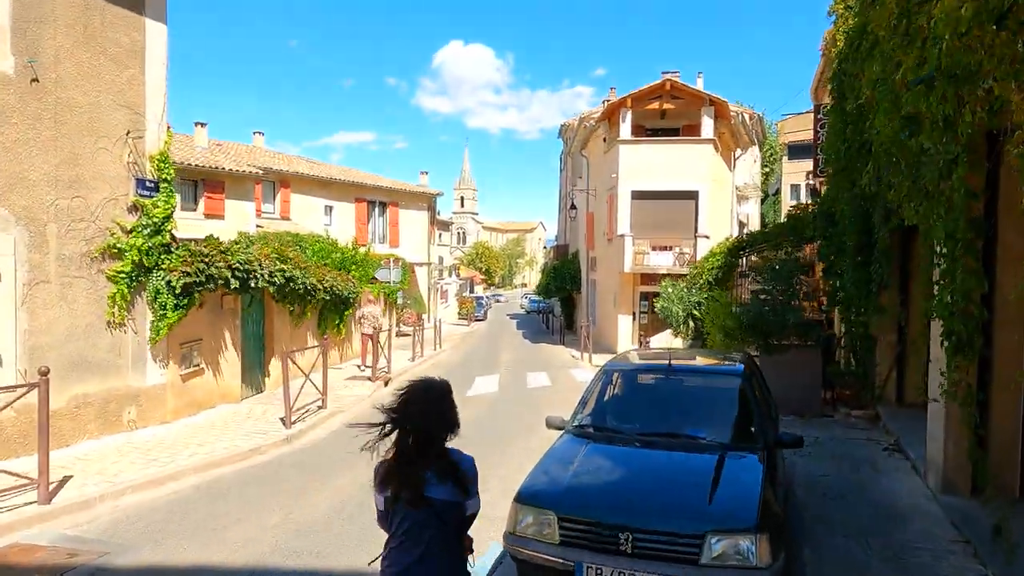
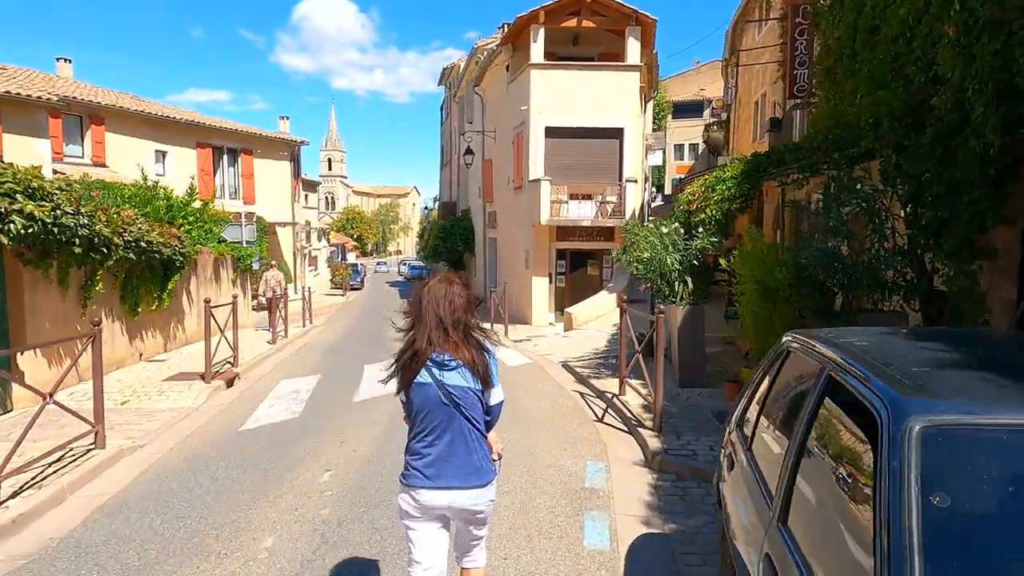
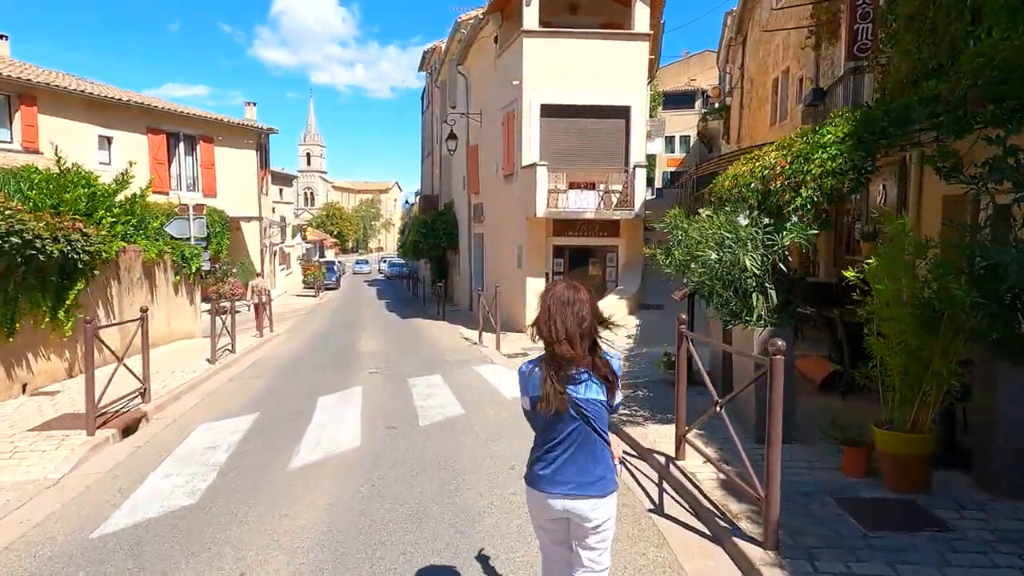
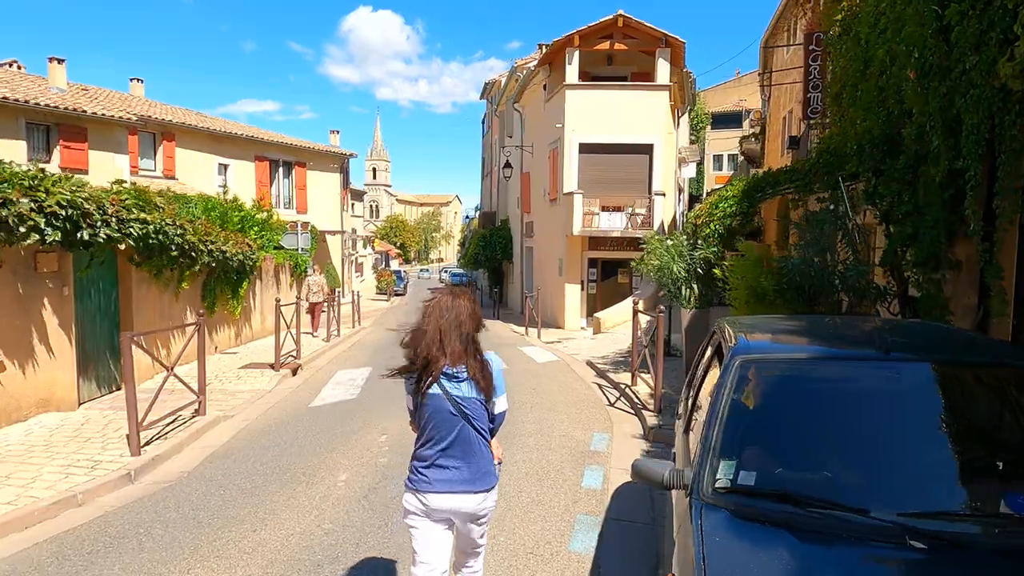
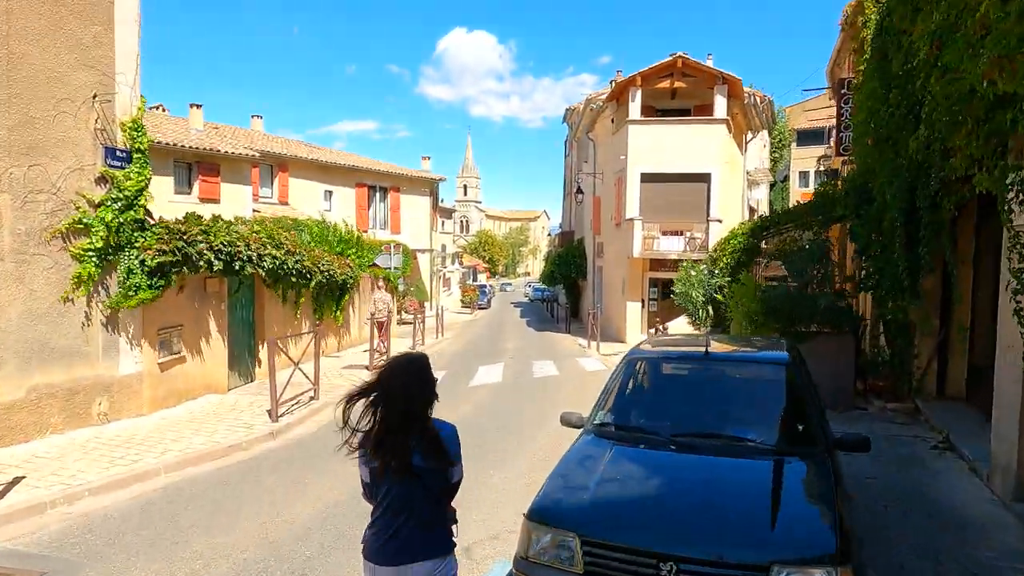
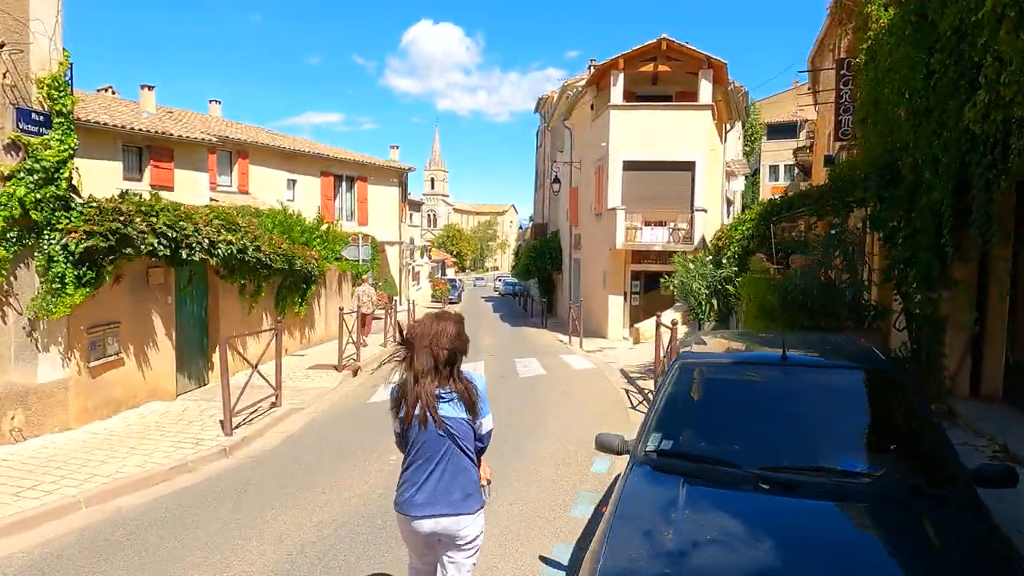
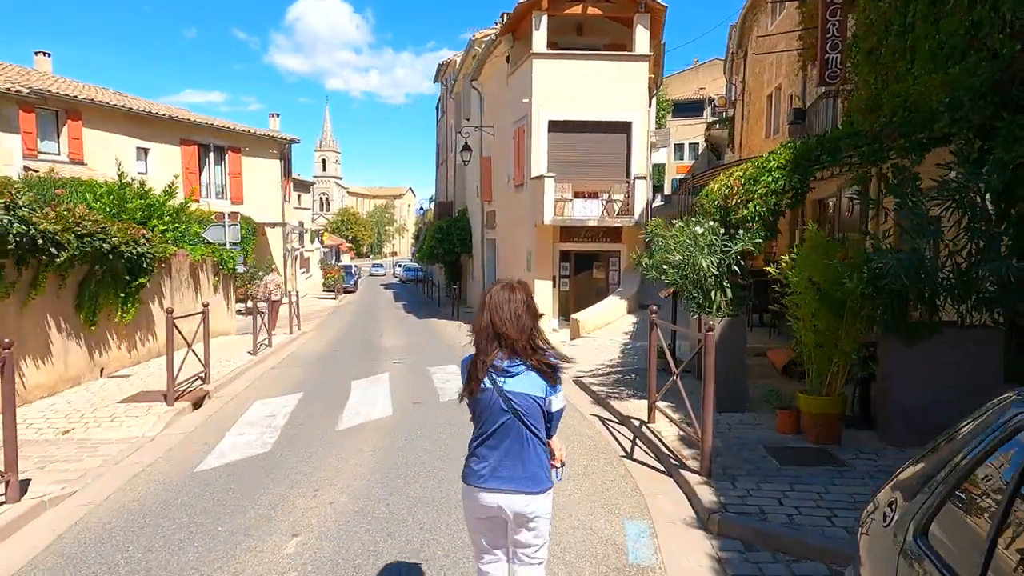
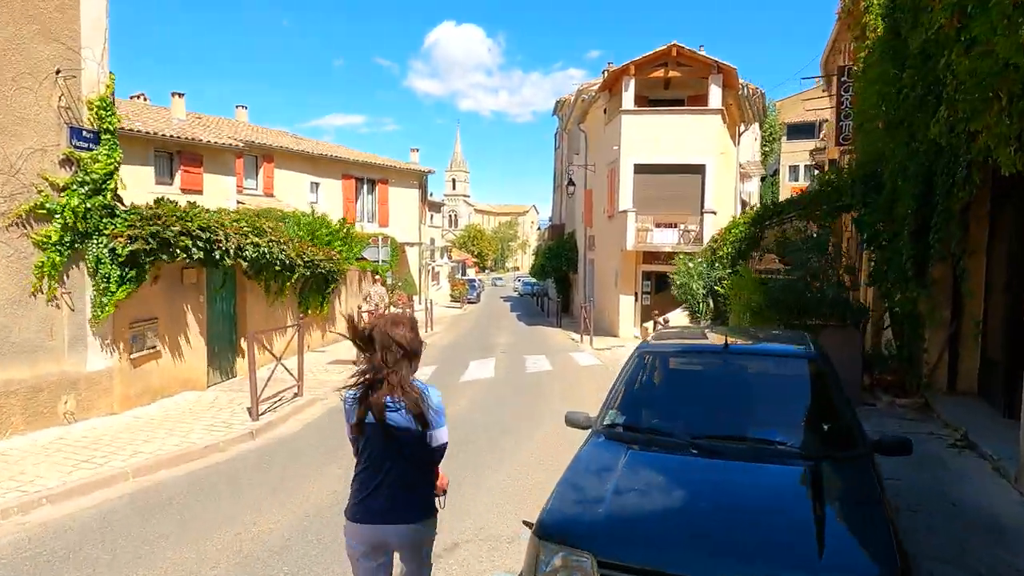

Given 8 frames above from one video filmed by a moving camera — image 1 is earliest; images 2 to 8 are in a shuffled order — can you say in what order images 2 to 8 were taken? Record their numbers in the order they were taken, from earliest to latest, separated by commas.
5, 8, 6, 4, 2, 7, 3
